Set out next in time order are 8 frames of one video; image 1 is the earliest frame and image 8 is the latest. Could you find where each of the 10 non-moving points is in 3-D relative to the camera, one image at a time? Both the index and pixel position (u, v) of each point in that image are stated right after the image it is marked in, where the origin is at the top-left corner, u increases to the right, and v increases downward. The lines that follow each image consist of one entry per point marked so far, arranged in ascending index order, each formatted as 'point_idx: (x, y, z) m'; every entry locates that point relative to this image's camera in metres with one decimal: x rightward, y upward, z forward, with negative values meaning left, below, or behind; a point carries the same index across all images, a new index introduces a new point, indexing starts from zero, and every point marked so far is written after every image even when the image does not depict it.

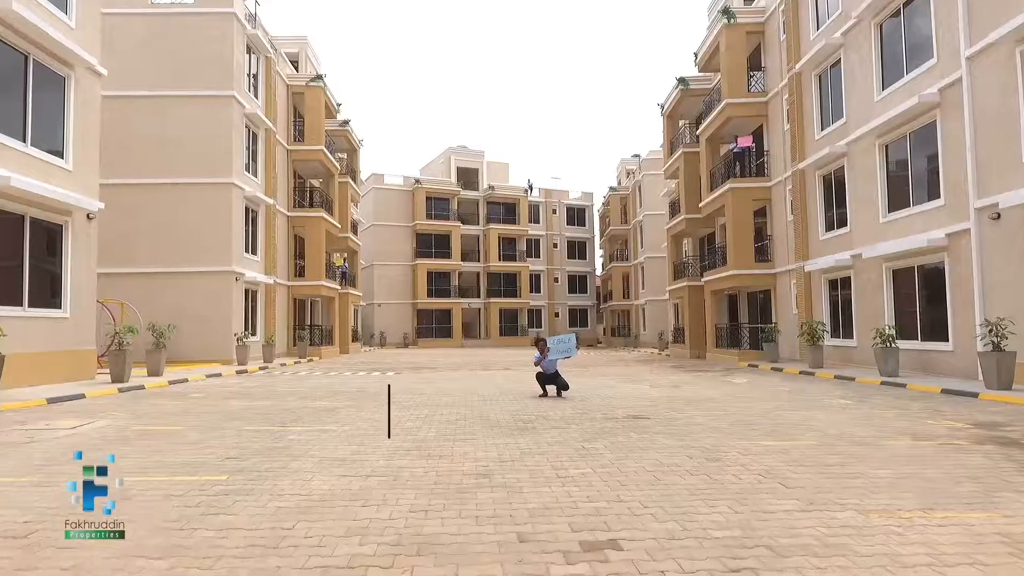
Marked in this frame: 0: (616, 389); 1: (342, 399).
0: (+2.1, -2.0, +13.1) m
1: (-2.8, -1.9, +11.2) m
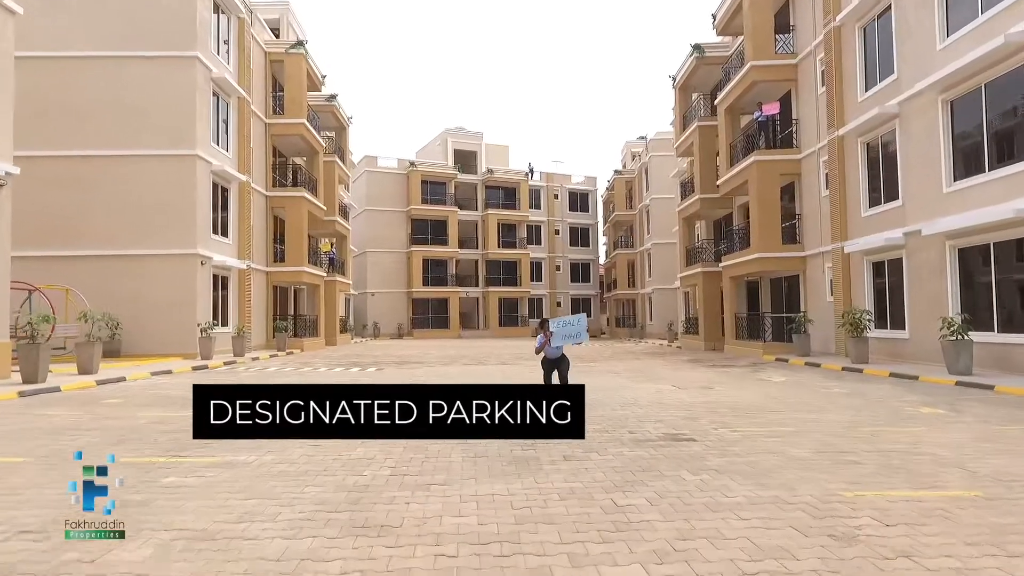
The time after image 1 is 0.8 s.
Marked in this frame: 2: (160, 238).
0: (+2.1, -1.7, +10.7) m
1: (-2.9, -1.6, +8.8) m
2: (-10.3, +1.4, +19.0) m
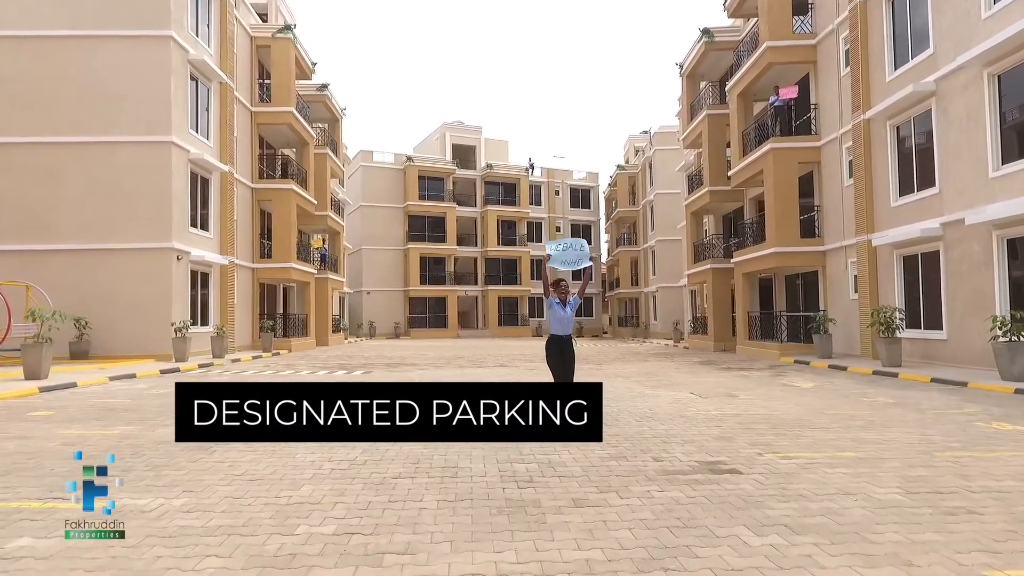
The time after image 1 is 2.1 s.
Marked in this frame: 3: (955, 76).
0: (+2.0, -1.6, +9.4) m
1: (-2.9, -1.5, +7.5) m
2: (-10.3, +1.5, +17.7) m
3: (+9.2, +4.4, +13.4) m
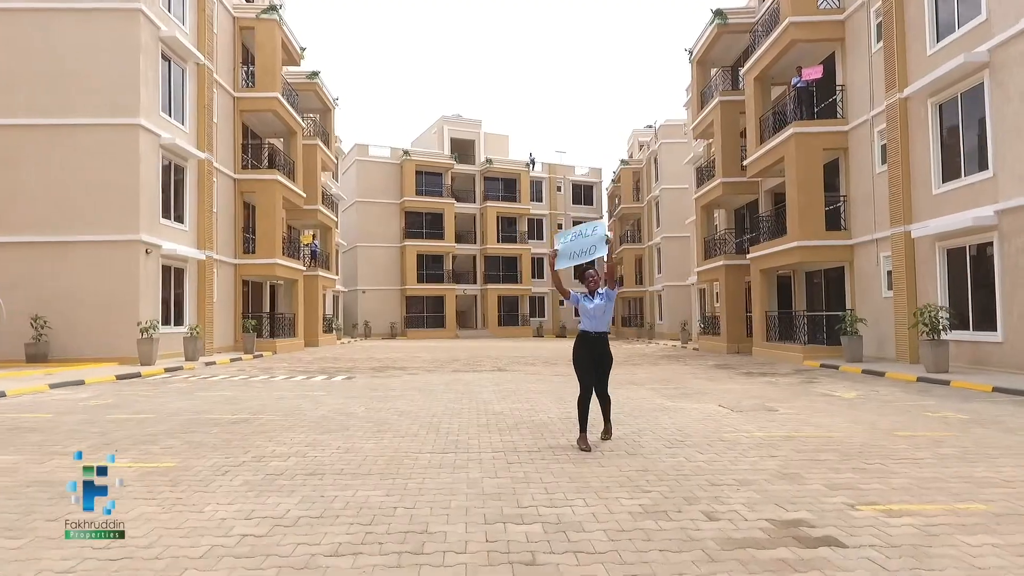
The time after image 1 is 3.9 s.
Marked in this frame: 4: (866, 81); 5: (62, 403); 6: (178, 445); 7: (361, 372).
0: (+2.0, -1.5, +7.8) m
1: (-3.0, -1.4, +6.0) m
2: (-10.3, +1.6, +16.1) m
3: (+9.2, +4.4, +11.8) m
4: (+9.2, +5.4, +16.9) m
5: (-6.2, -1.6, +9.0) m
6: (-2.9, -1.4, +5.8) m
7: (-3.5, -1.9, +15.1) m
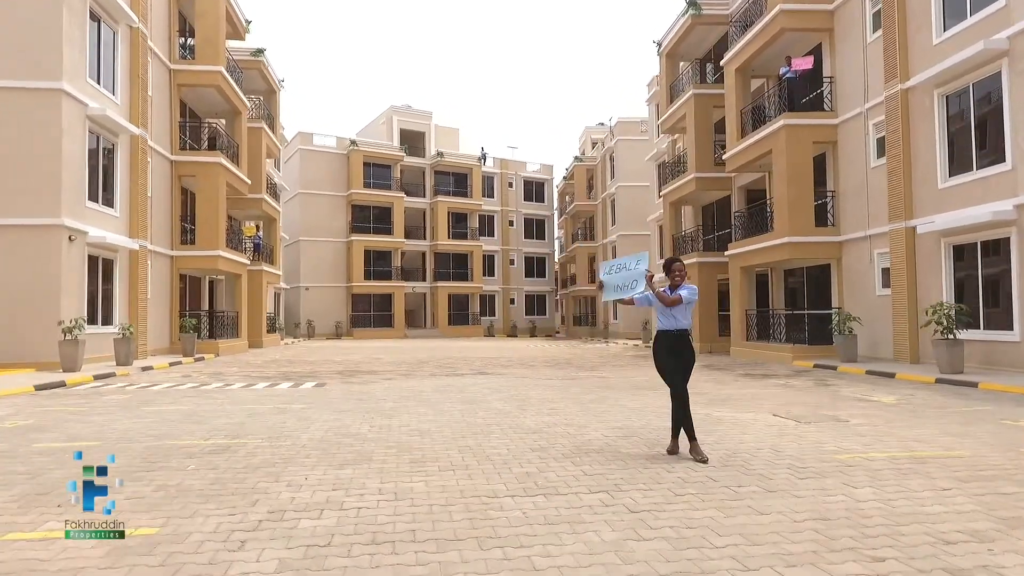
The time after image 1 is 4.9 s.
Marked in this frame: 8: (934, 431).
0: (+2.4, -1.4, +6.7) m
1: (-2.3, -1.3, +4.3) m
2: (-10.6, +1.8, +13.7) m
3: (+9.2, +4.5, +11.4) m
4: (+8.7, +5.4, +16.4) m
5: (-5.9, -1.5, +7.1) m
6: (-2.3, -1.3, +4.2) m
7: (-3.8, -1.8, +13.4) m
8: (+4.4, -1.5, +6.8) m
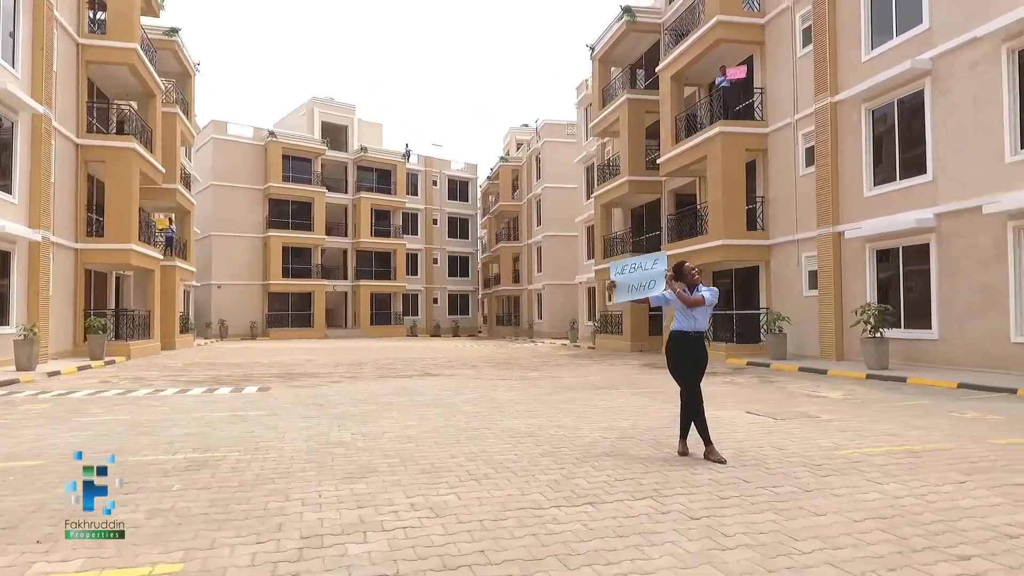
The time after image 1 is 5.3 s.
0: (+2.3, -1.5, +6.8) m
1: (-2.1, -1.3, +3.8) m
2: (-11.5, +1.9, +12.0) m
3: (+8.4, +4.4, +12.3) m
4: (+7.3, +5.4, +17.3) m
5: (-6.0, -1.4, +6.0) m
6: (-2.0, -1.3, +3.6) m
7: (-4.7, -1.8, +12.6) m
8: (+4.2, -1.5, +7.1) m
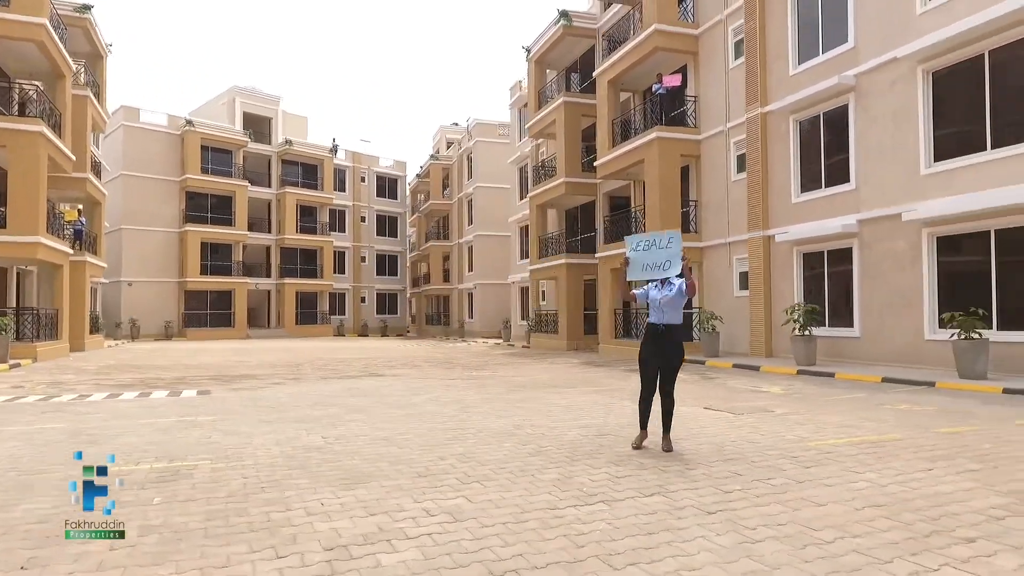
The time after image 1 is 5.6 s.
0: (+2.0, -1.5, +7.0) m
1: (-2.0, -1.3, +3.5) m
2: (-12.3, +2.0, +10.5) m
3: (+7.5, +4.4, +13.2) m
4: (+5.8, +5.4, +18.0) m
5: (-6.1, -1.4, +5.3) m
6: (-1.9, -1.3, +3.3) m
7: (-5.7, -1.7, +11.9) m
8: (+3.9, -1.5, +7.6) m
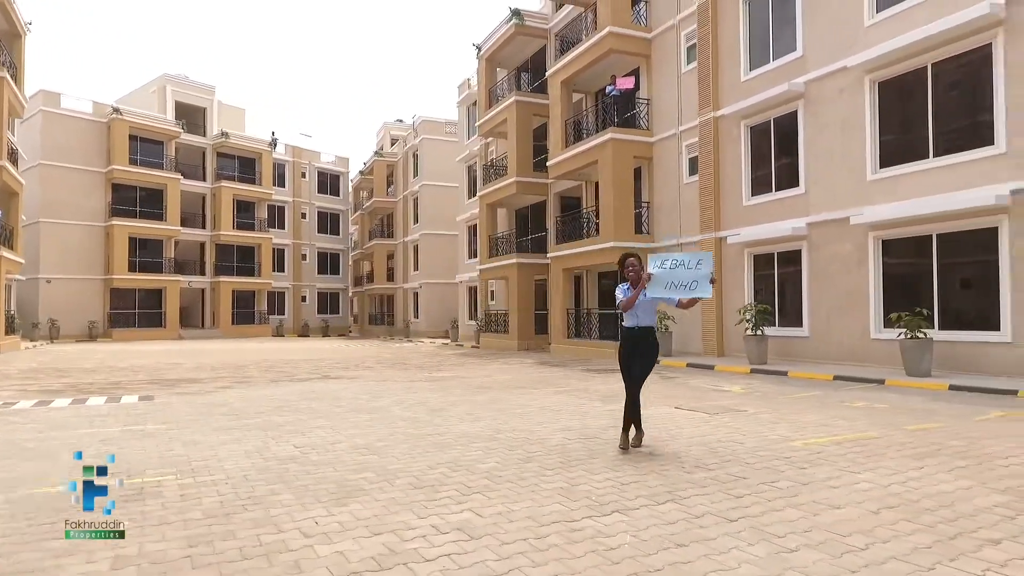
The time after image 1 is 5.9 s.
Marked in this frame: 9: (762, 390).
0: (+1.8, -1.4, +6.9) m
1: (-1.9, -1.2, +3.1) m
2: (-12.8, +2.0, +9.1) m
3: (+6.7, +4.4, +13.6) m
4: (+4.5, +5.3, +18.2) m
5: (-6.2, -1.3, +4.5) m
6: (-1.8, -1.2, +2.9) m
7: (-6.3, -1.7, +11.1) m
8: (+3.6, -1.5, +7.7) m
9: (+4.2, -1.7, +10.9) m
